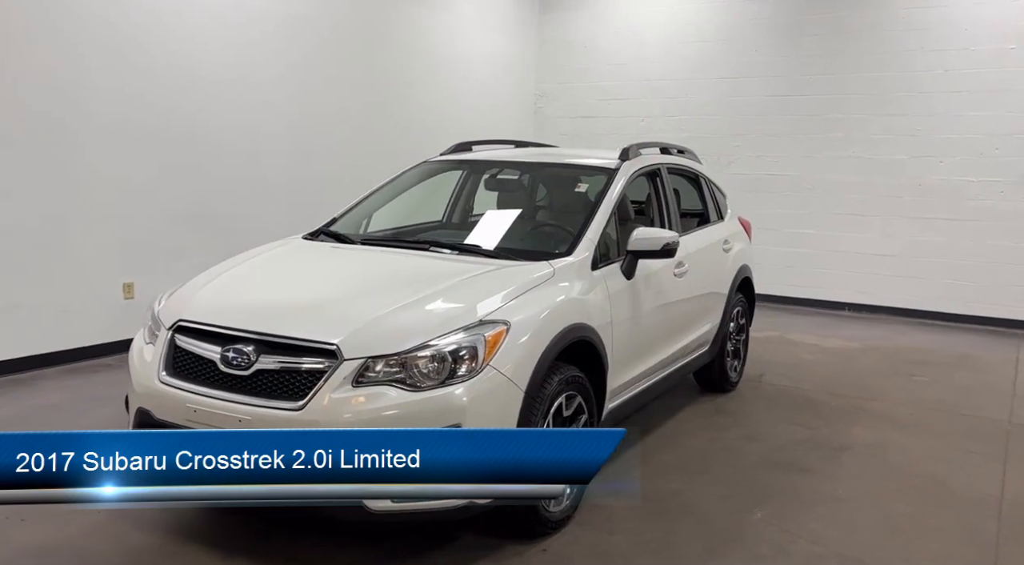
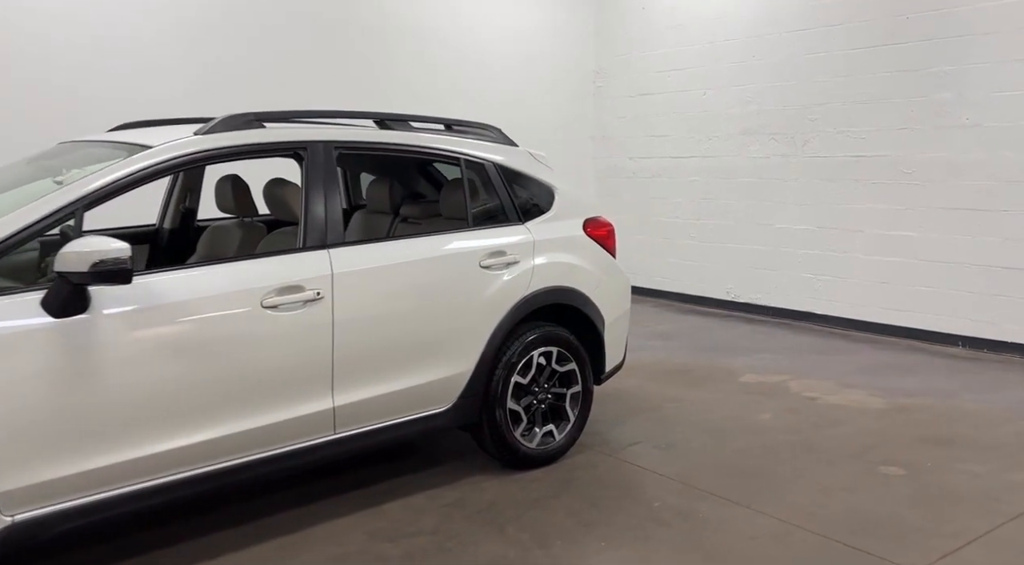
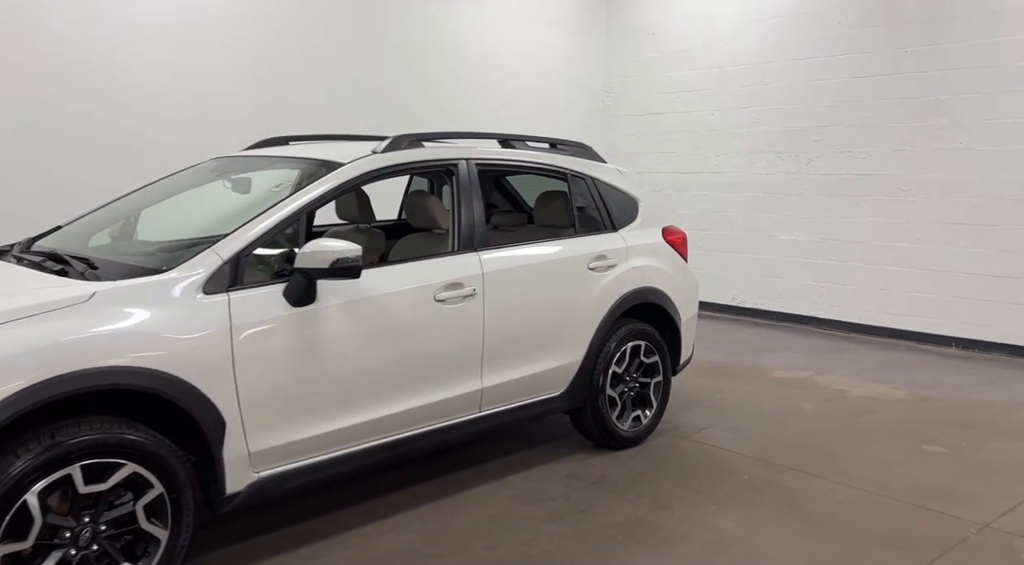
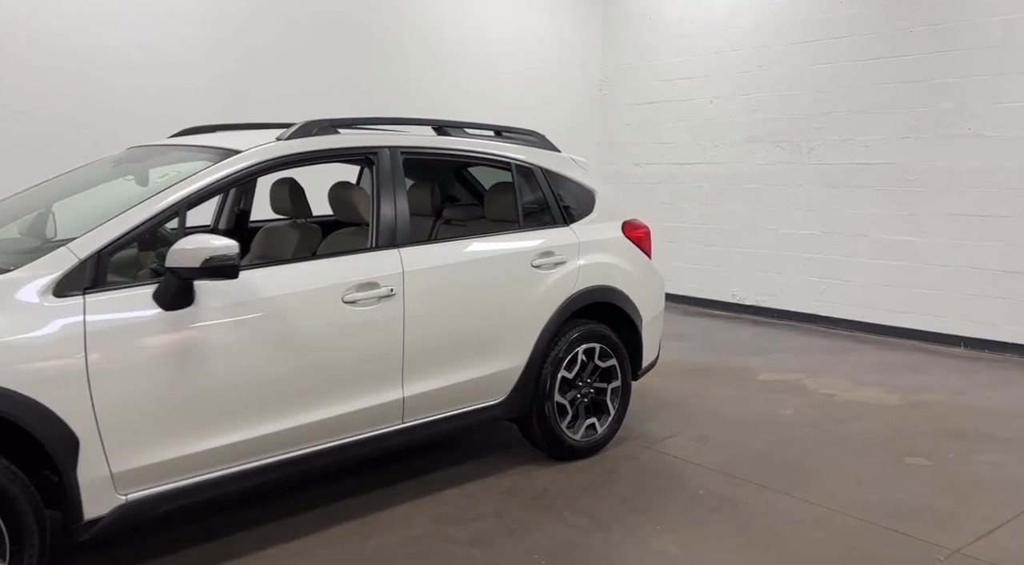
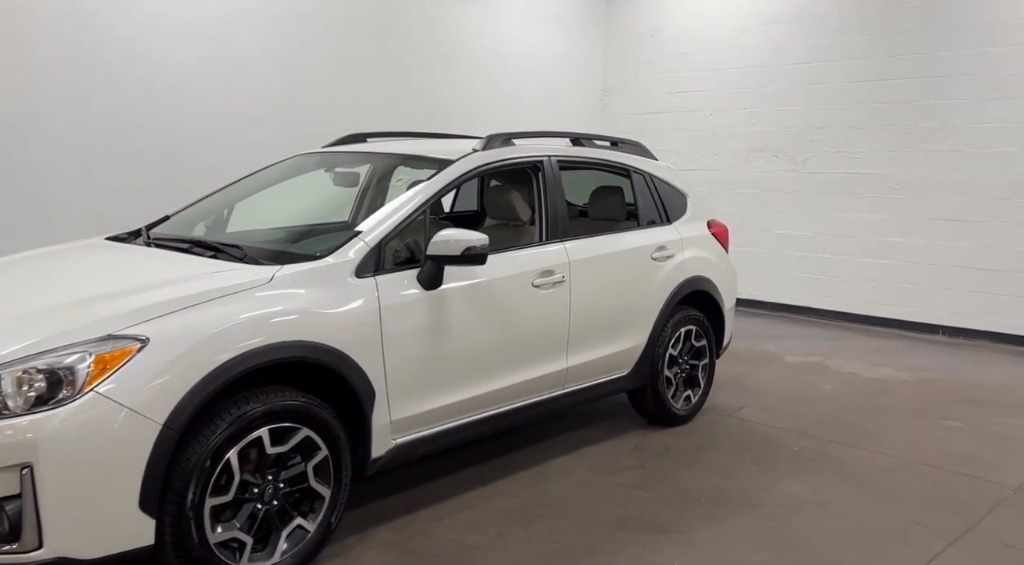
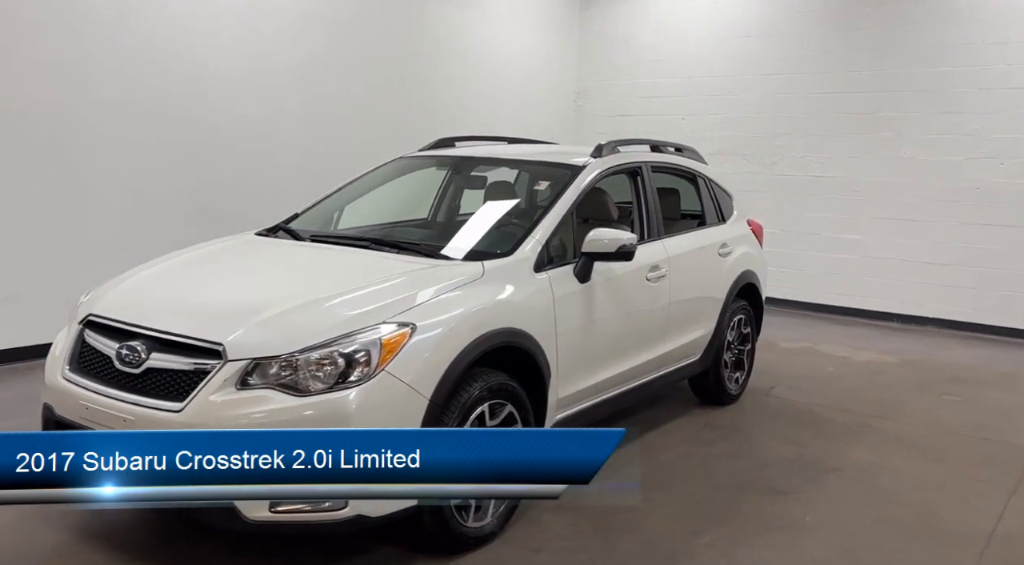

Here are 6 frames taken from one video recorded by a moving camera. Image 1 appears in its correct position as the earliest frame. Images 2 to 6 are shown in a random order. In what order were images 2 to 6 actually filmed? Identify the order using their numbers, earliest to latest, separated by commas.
6, 5, 3, 4, 2
